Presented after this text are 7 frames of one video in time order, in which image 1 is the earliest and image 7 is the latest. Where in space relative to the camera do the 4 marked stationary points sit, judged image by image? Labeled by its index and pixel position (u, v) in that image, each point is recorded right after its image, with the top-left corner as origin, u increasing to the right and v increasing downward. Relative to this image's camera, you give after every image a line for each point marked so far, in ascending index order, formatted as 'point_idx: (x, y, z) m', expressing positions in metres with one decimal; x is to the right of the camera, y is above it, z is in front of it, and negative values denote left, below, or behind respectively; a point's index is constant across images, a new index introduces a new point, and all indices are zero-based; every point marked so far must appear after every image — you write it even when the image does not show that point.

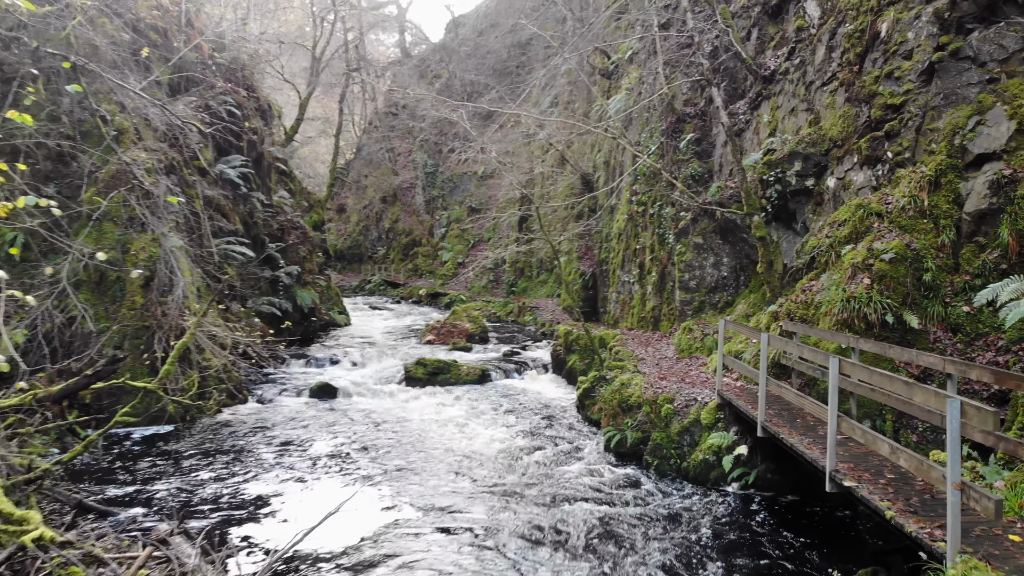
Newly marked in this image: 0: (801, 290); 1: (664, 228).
0: (+2.8, 0.0, +7.7) m
1: (+2.4, +0.9, +12.5) m
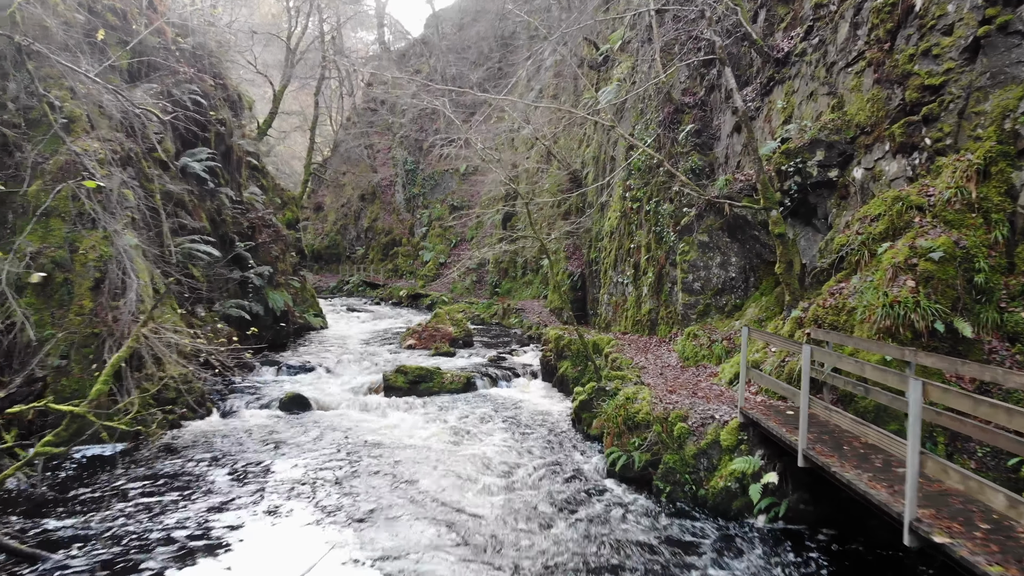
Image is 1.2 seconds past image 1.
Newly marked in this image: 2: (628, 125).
0: (+2.7, 0.0, +6.8) m
1: (+2.2, +0.9, +11.6) m
2: (+2.0, +2.8, +13.7) m
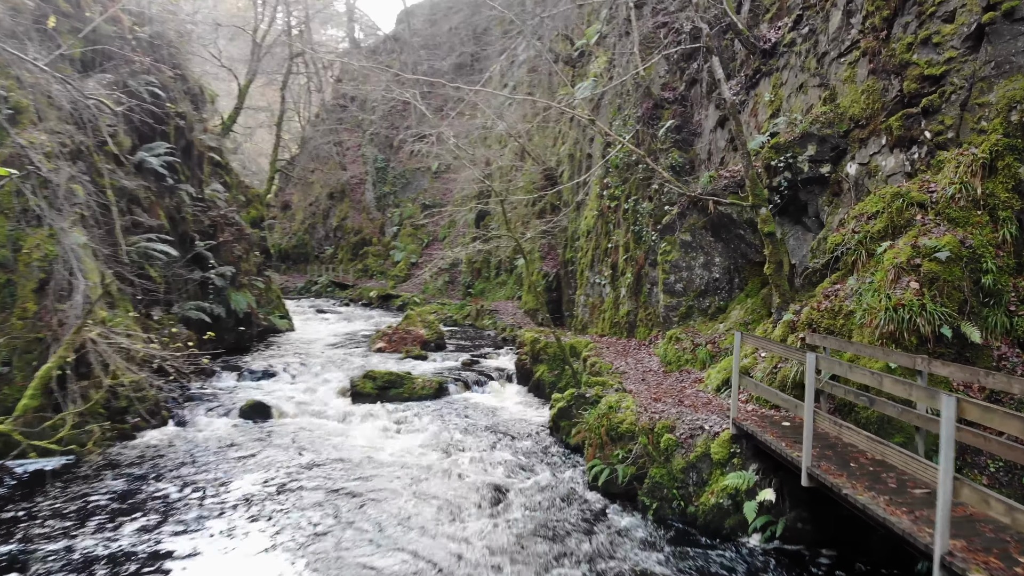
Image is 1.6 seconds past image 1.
0: (+2.5, -0.1, +6.5) m
1: (+1.8, +0.9, +11.2) m
2: (+1.5, +2.8, +13.3) m
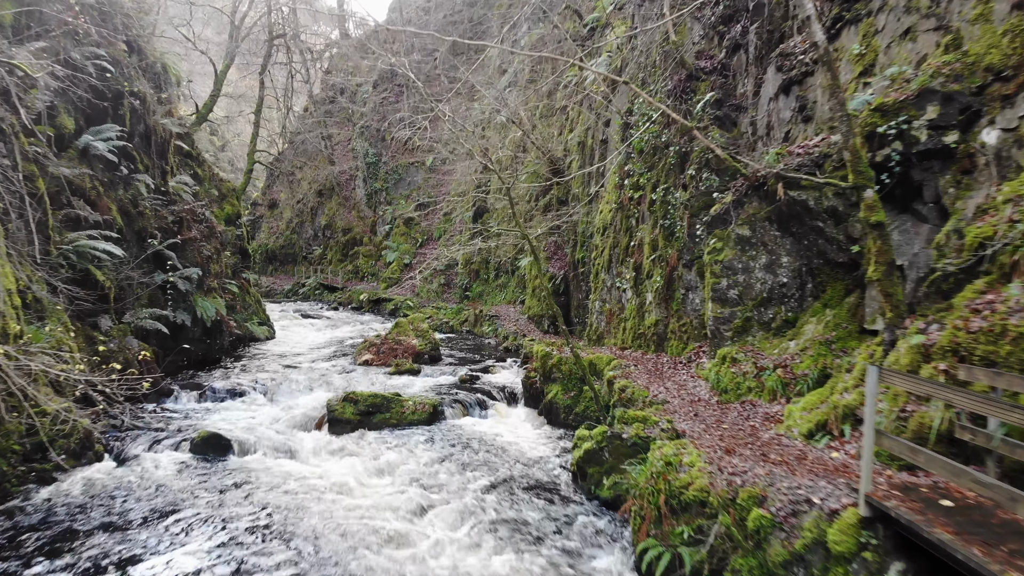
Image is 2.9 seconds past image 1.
0: (+2.6, -0.1, +4.6) m
1: (+1.9, +0.8, +9.4) m
2: (+1.6, +2.7, +11.5) m
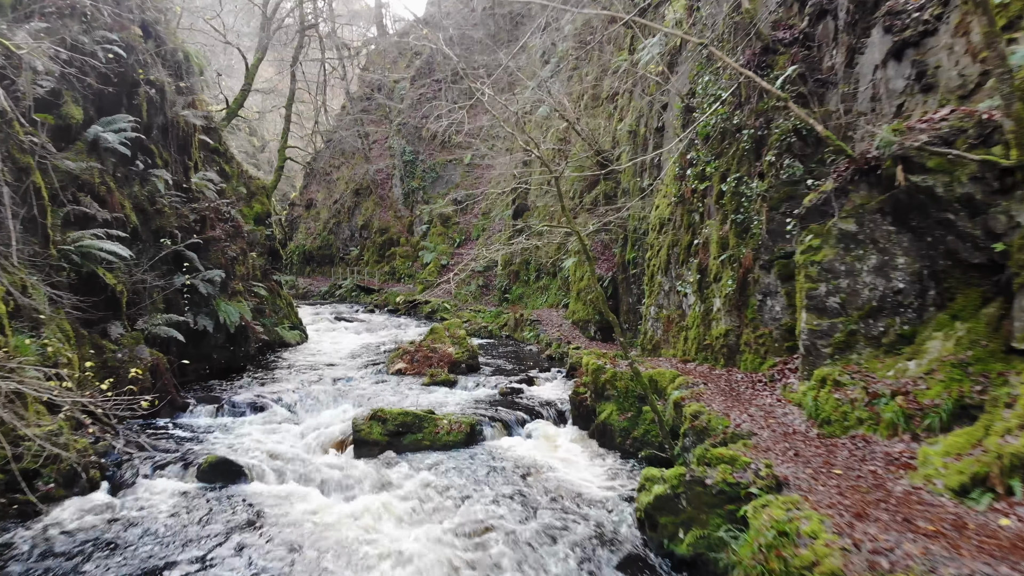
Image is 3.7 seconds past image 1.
0: (+2.9, -0.2, +3.3) m
1: (+2.4, +0.8, +8.1) m
2: (+2.2, +2.6, +10.2) m
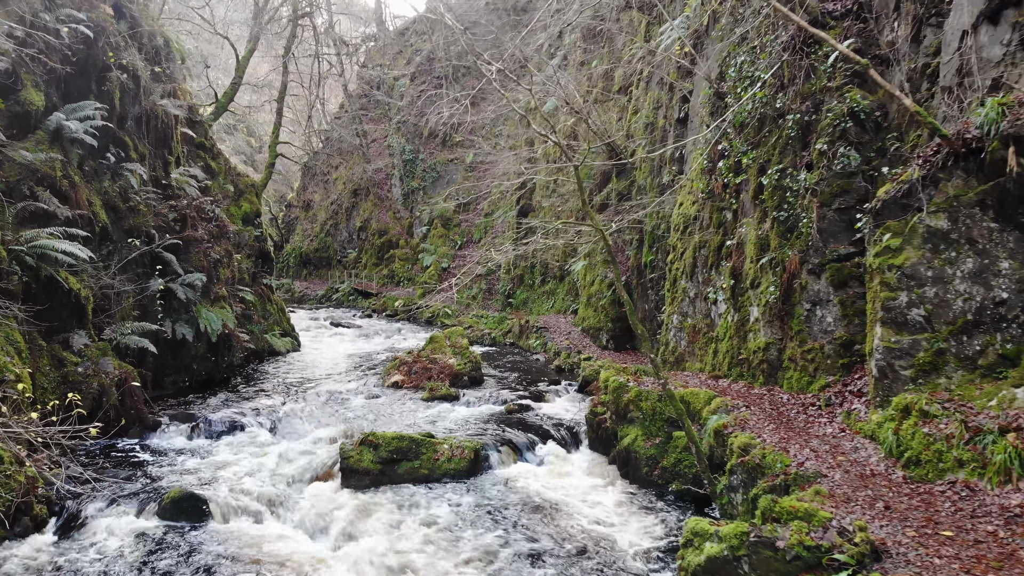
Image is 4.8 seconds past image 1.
0: (+3.0, -0.2, +2.3) m
1: (+2.5, +0.7, +7.1) m
2: (+2.3, +2.6, +9.2) m
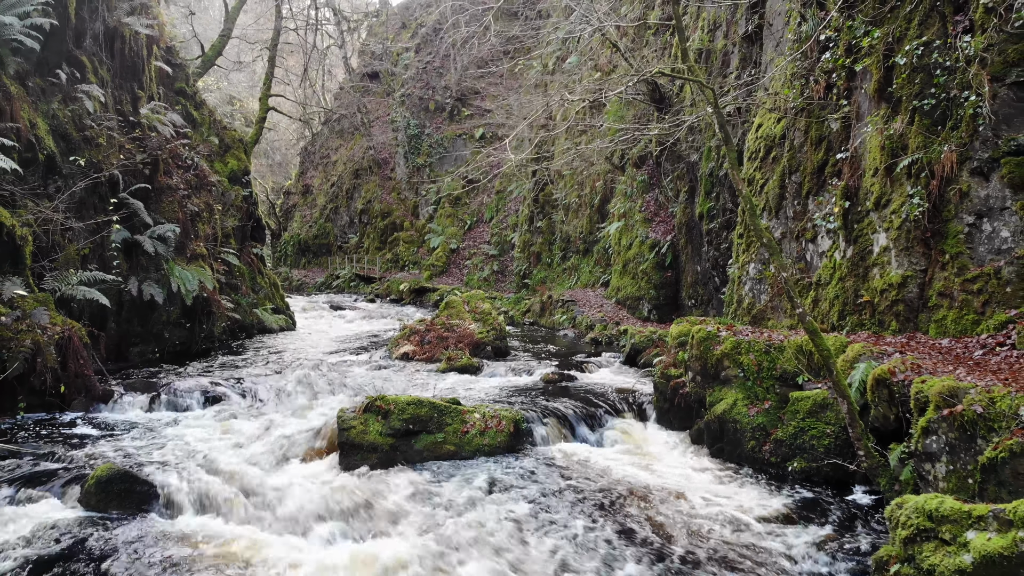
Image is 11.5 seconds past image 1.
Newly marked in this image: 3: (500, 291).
0: (+3.4, +0.4, +0.5) m
1: (+2.9, +1.3, +5.3) m
2: (+2.7, +3.1, +7.4) m
3: (-0.3, -0.1, +19.4) m
